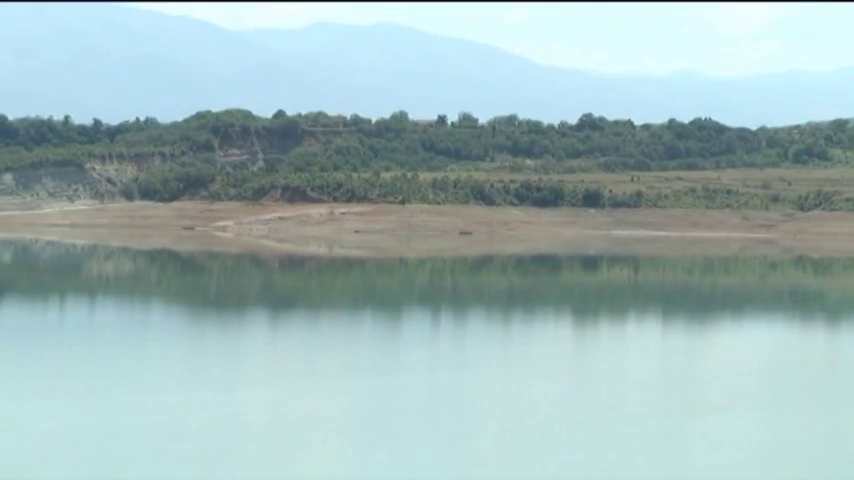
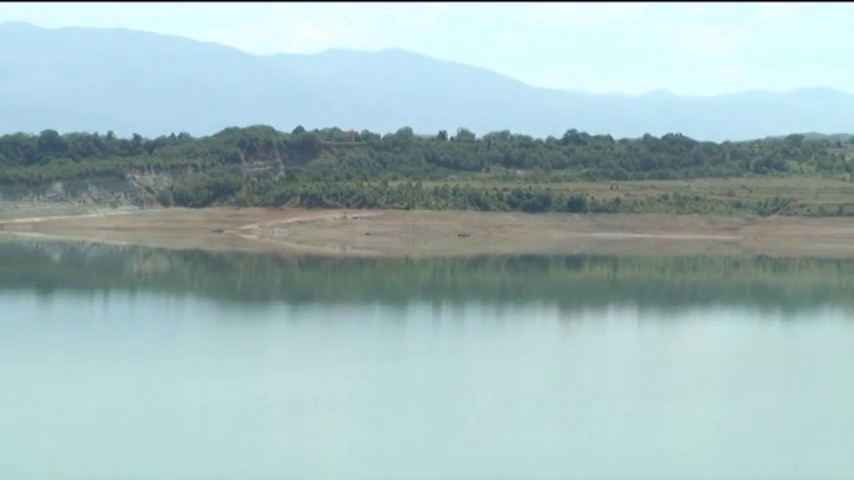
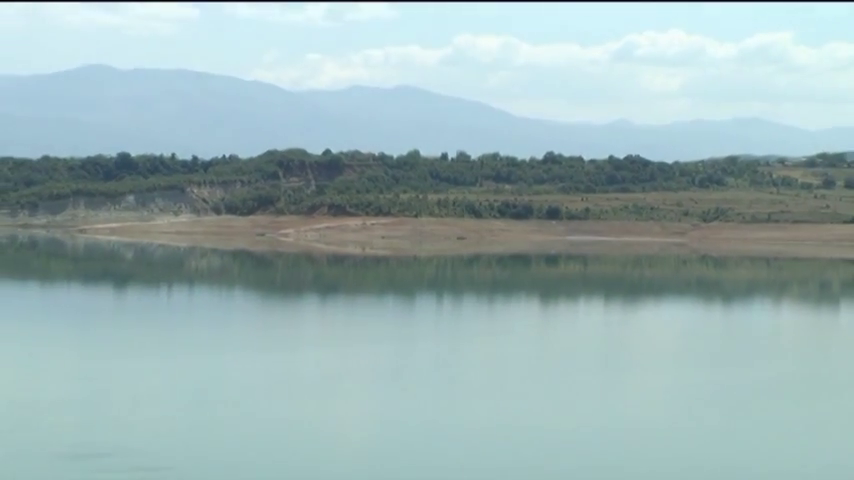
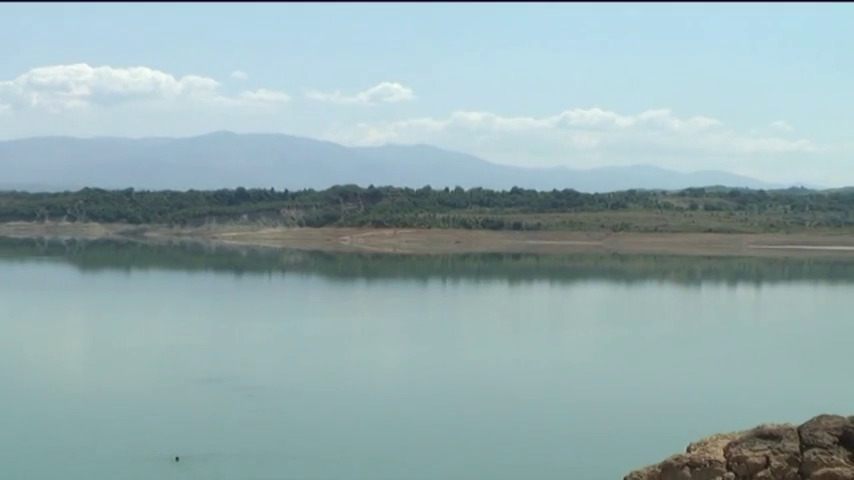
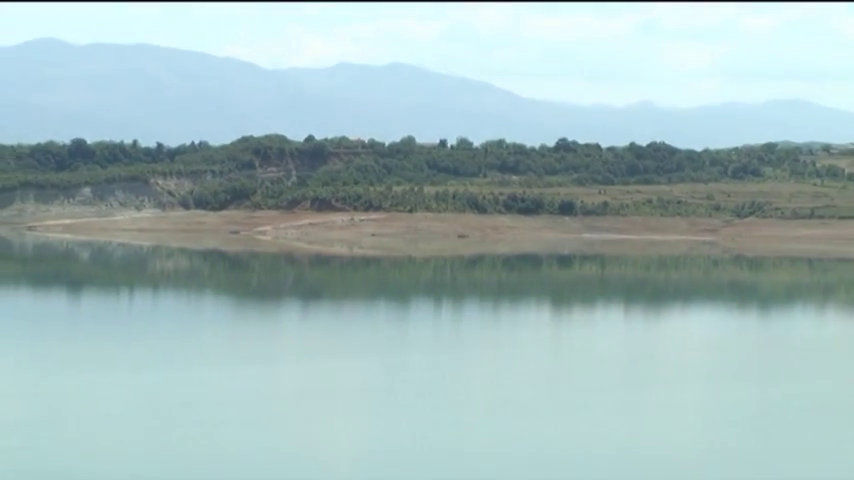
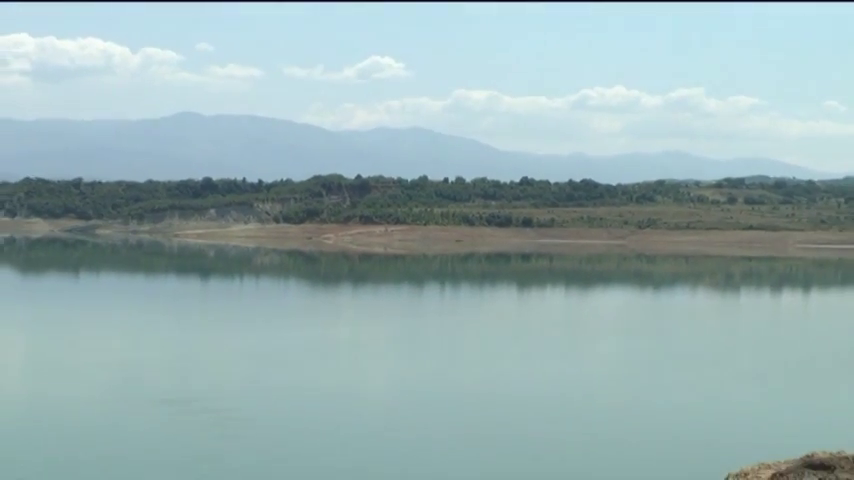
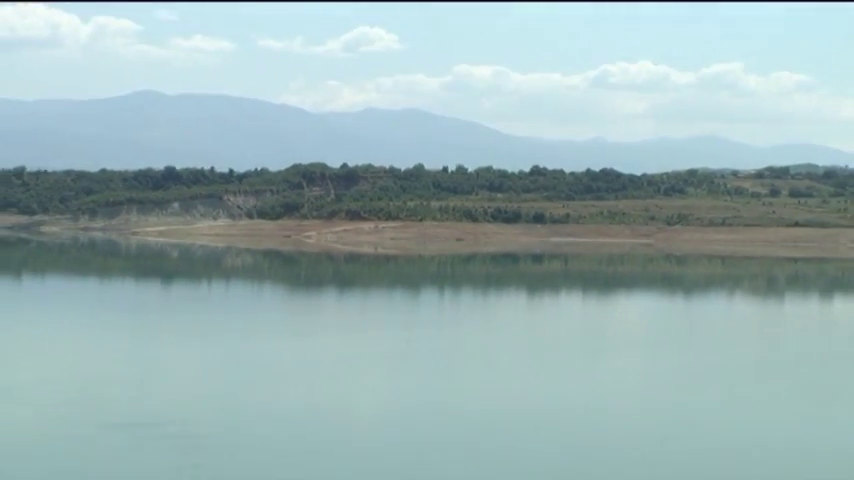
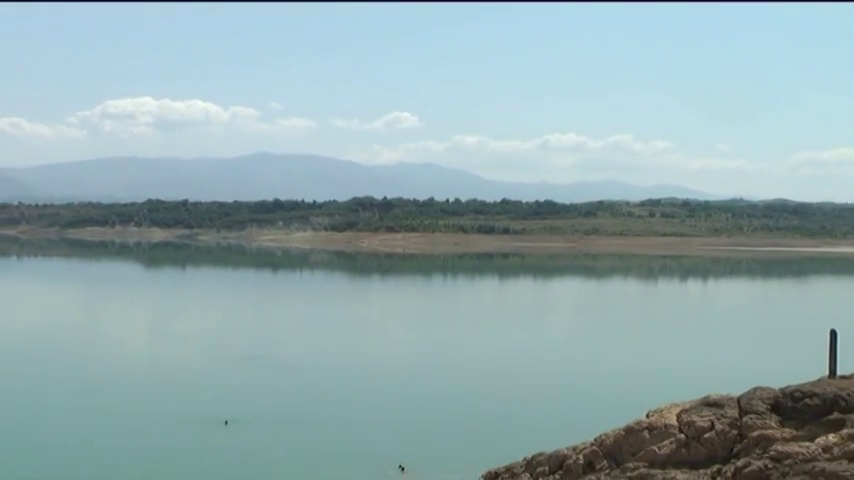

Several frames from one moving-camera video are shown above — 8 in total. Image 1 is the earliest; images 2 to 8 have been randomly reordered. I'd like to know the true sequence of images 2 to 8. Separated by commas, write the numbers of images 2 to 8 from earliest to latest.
2, 5, 3, 7, 6, 4, 8
